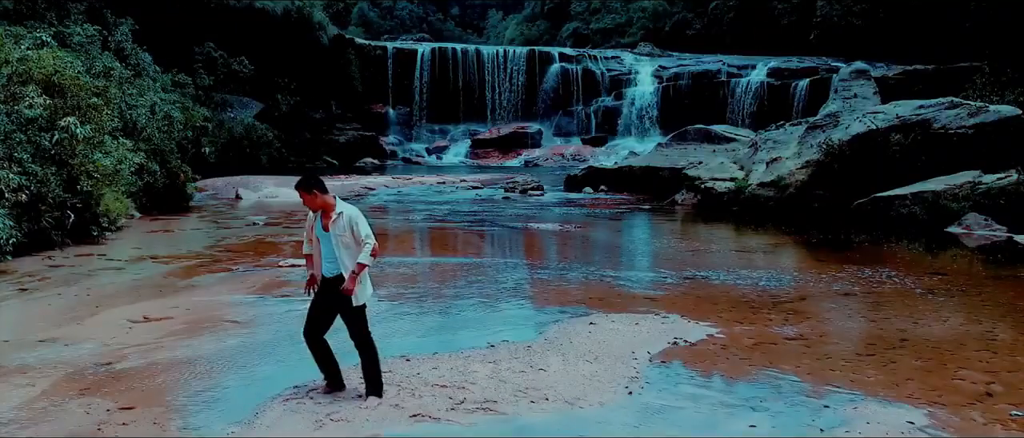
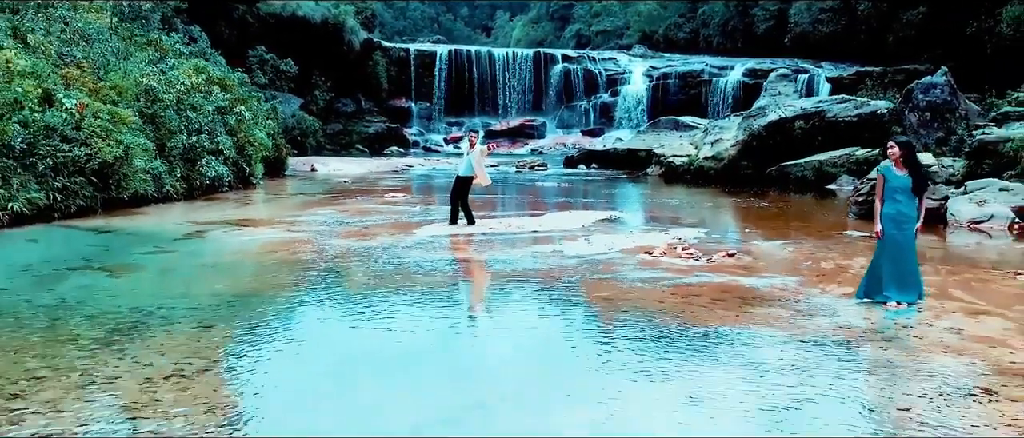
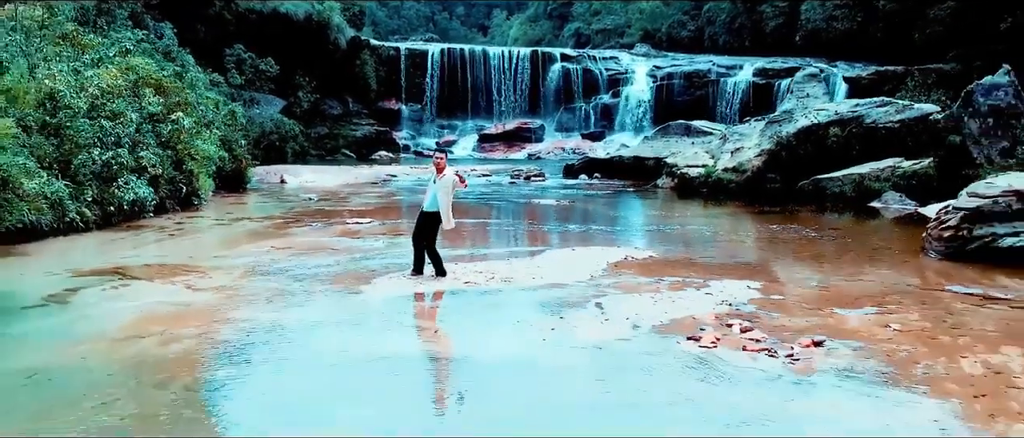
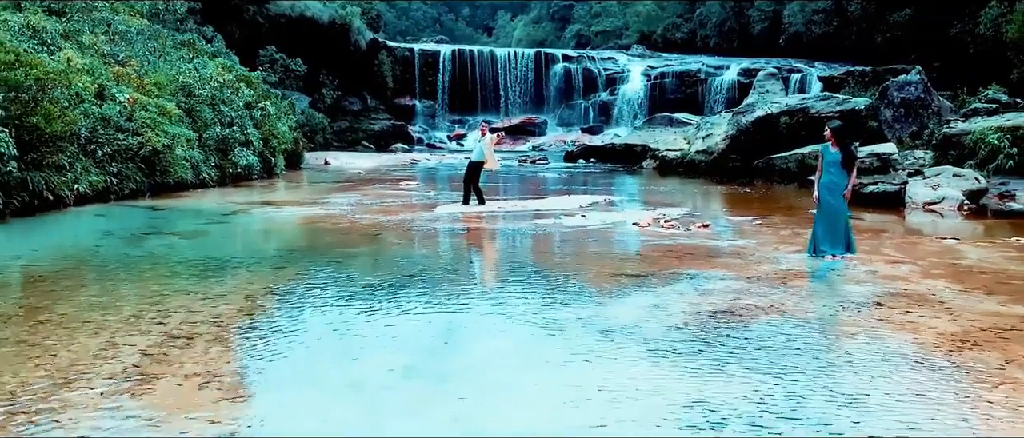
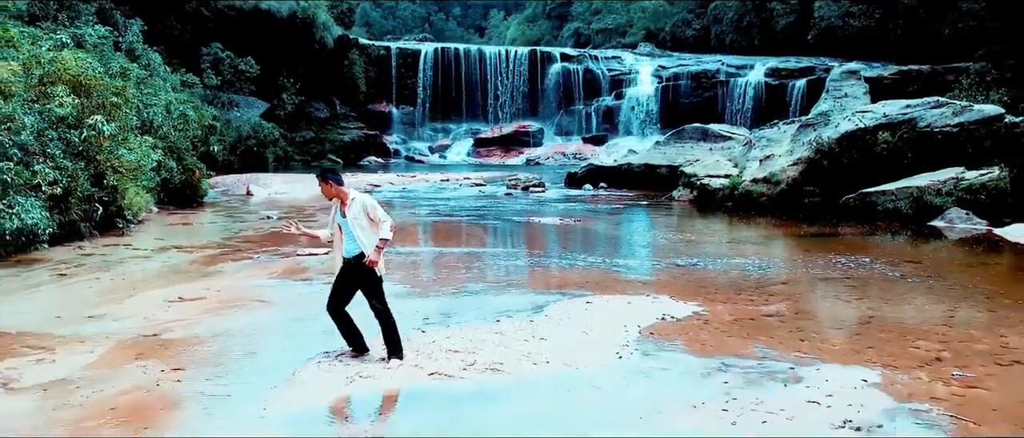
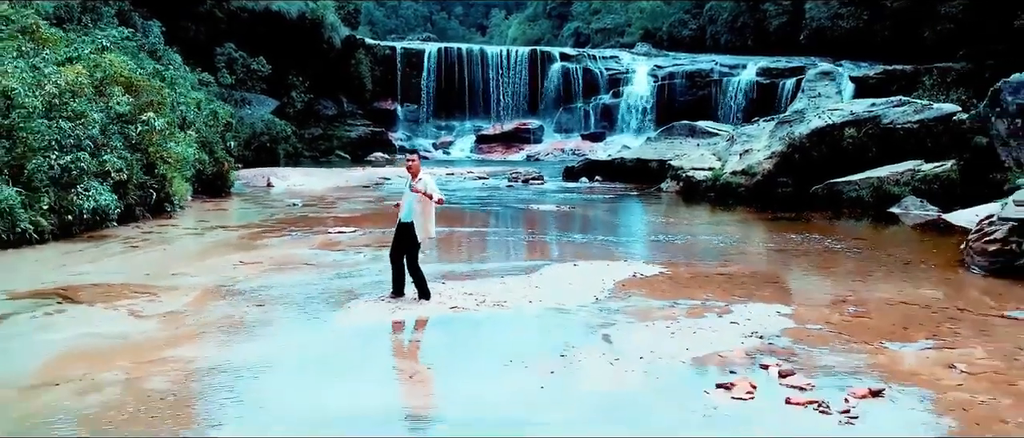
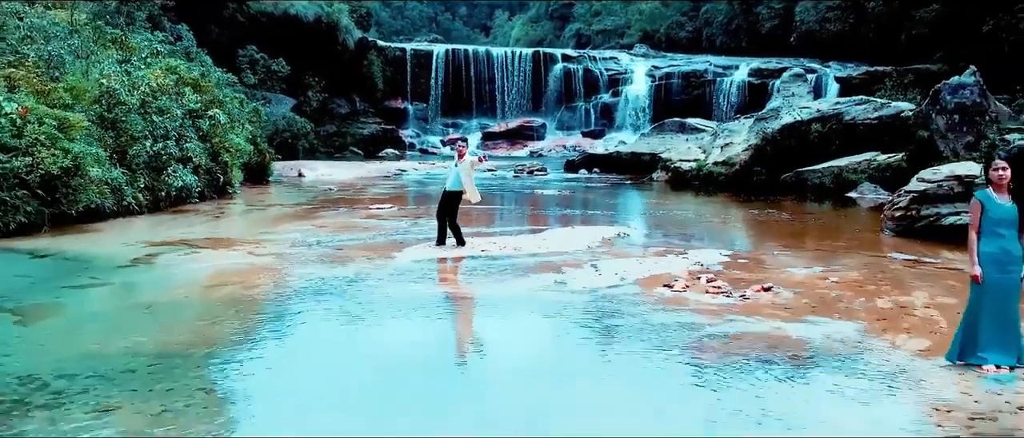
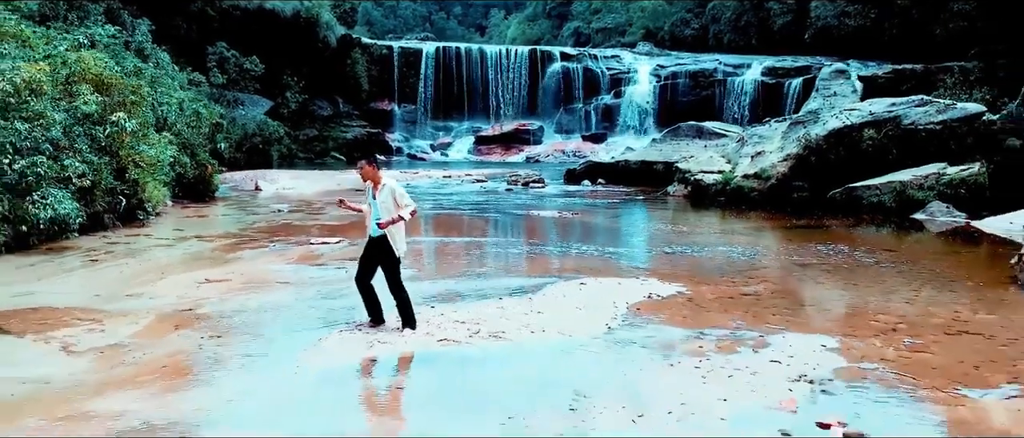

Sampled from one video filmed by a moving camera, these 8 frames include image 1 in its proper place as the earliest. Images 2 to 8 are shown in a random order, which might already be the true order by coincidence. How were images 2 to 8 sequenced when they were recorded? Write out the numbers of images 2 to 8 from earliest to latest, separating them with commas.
5, 8, 6, 3, 7, 2, 4
